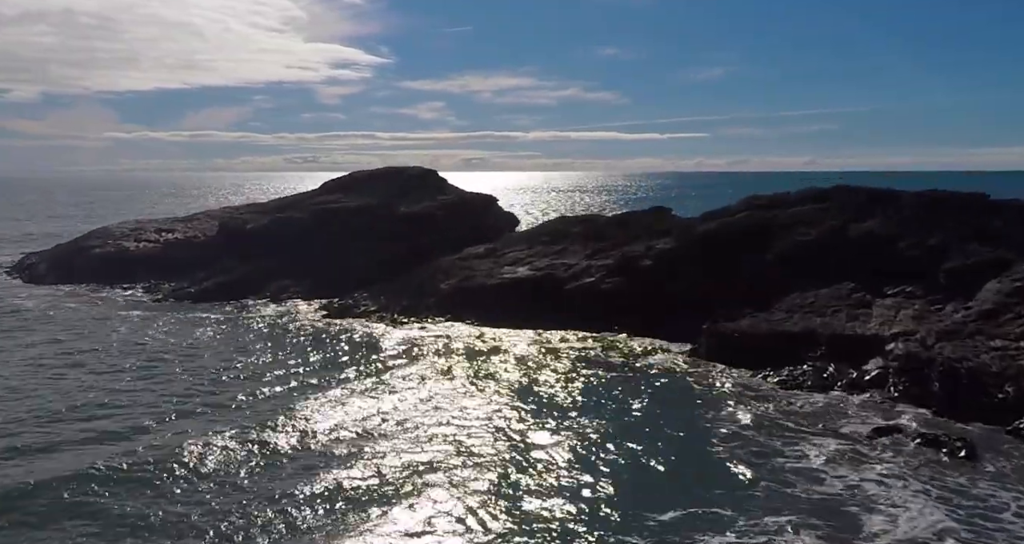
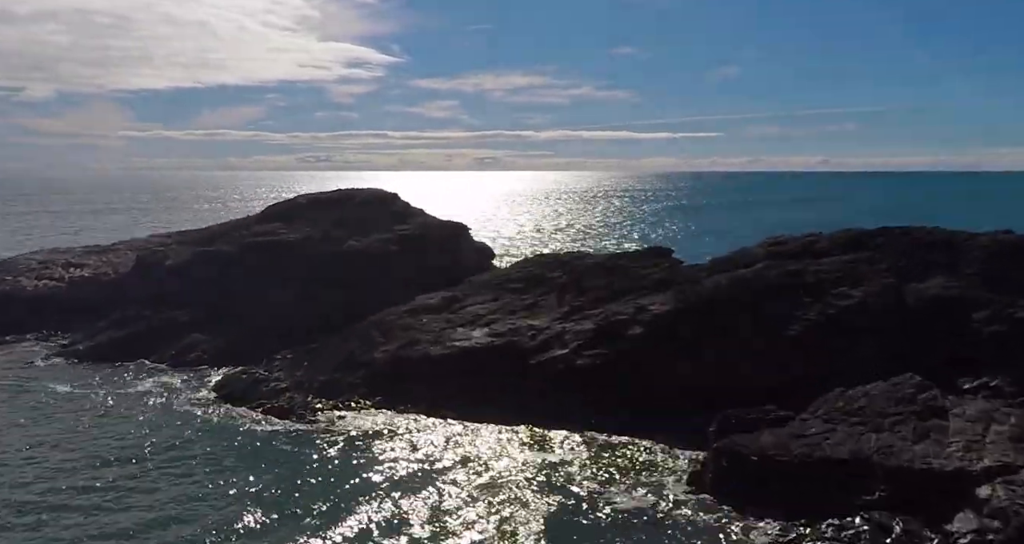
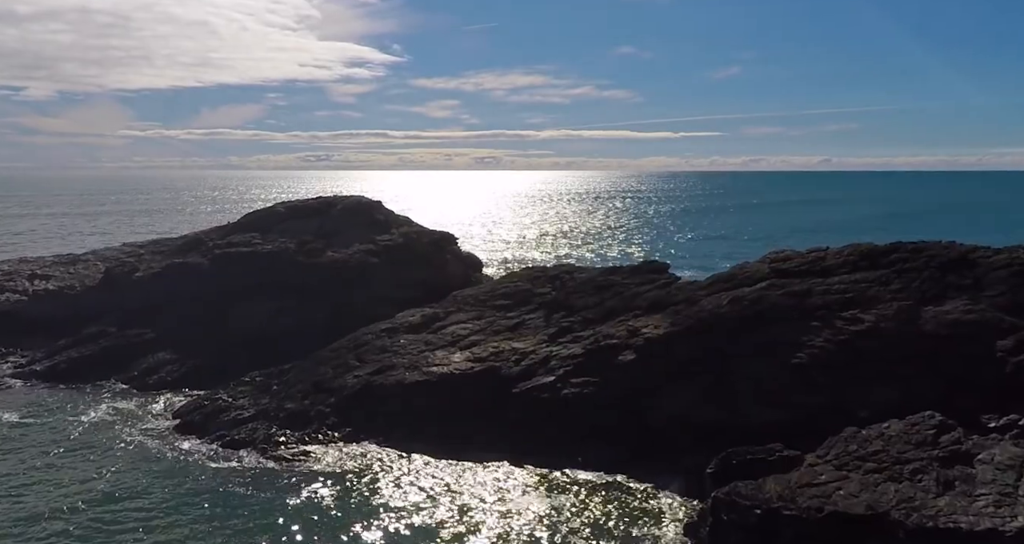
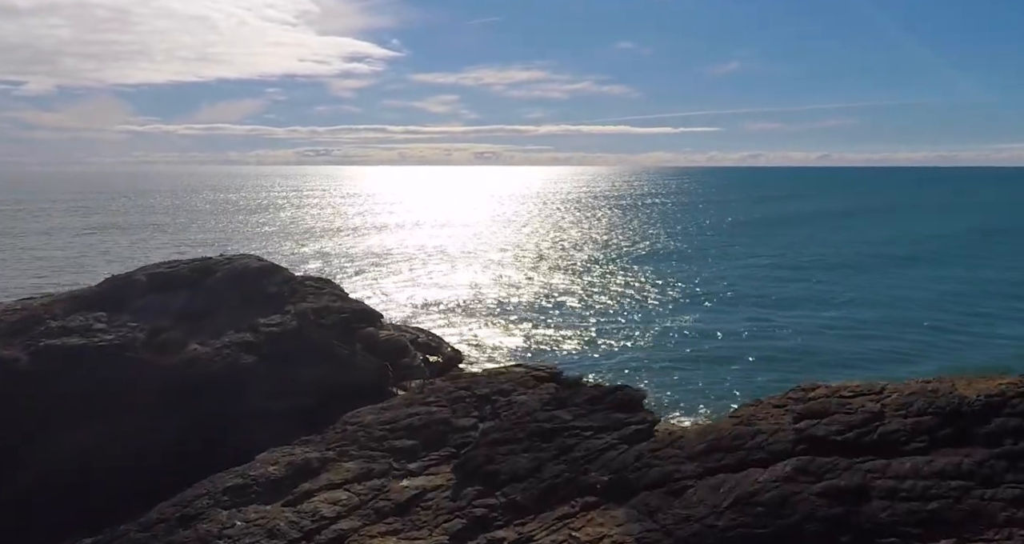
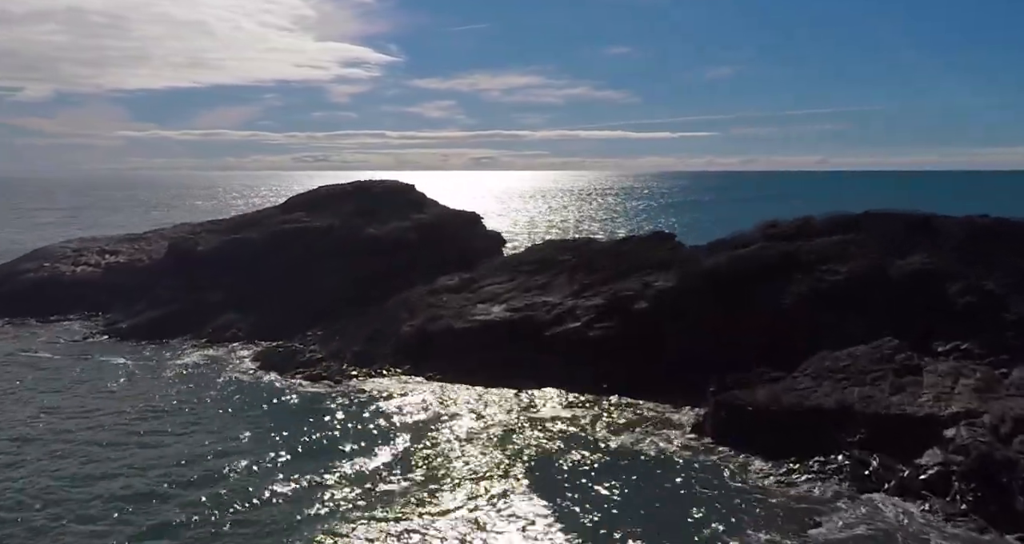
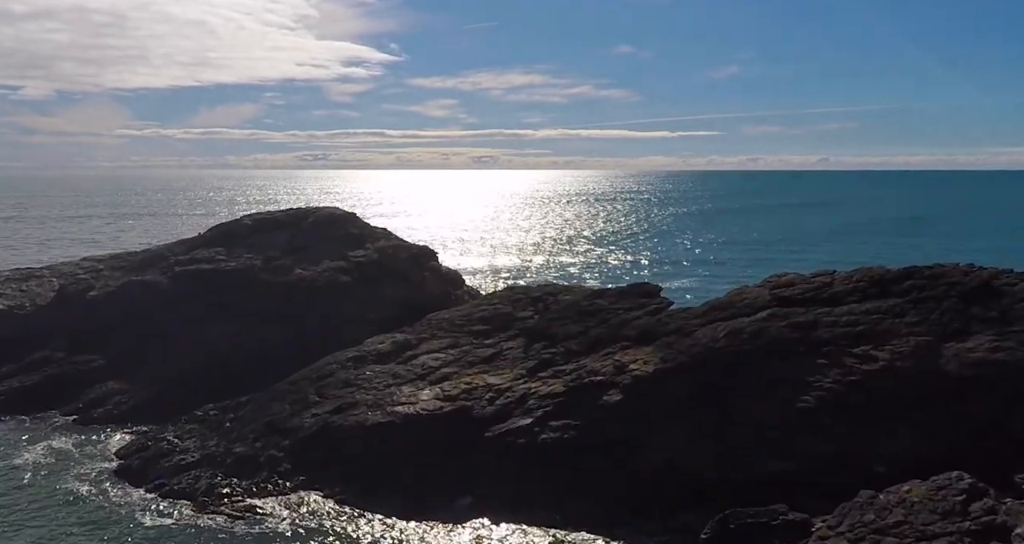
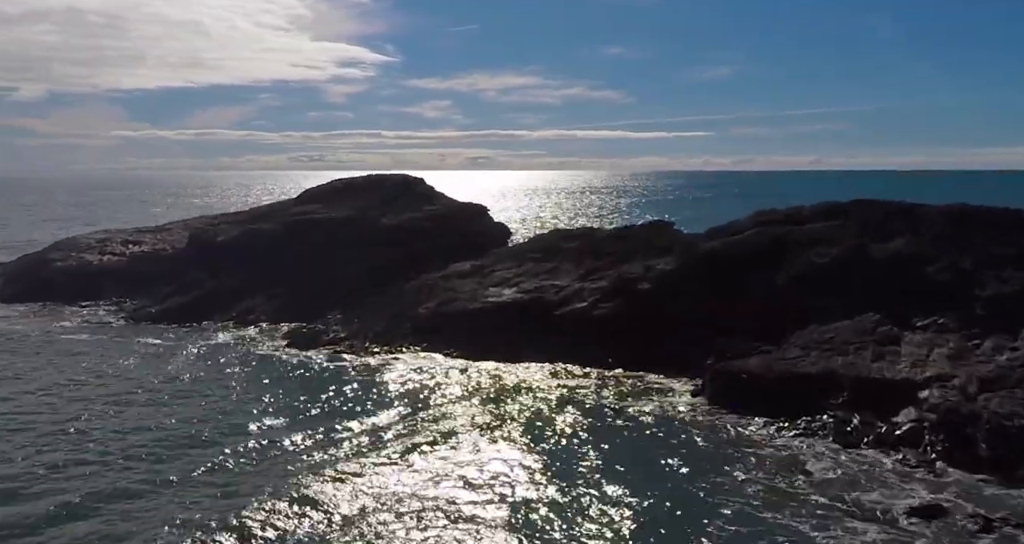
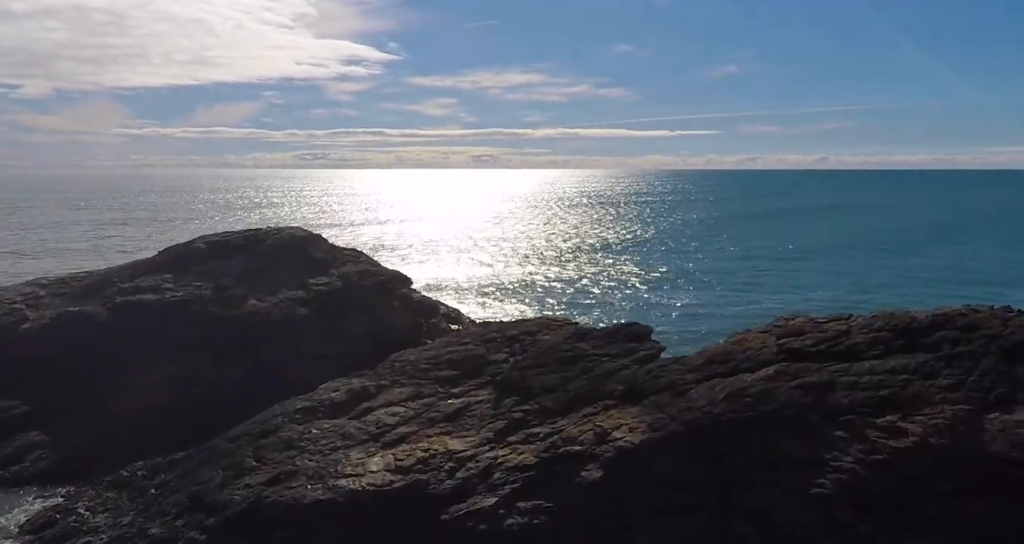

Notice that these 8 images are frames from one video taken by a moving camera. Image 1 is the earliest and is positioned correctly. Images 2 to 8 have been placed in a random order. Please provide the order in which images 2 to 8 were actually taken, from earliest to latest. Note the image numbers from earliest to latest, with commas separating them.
7, 5, 2, 3, 6, 8, 4
